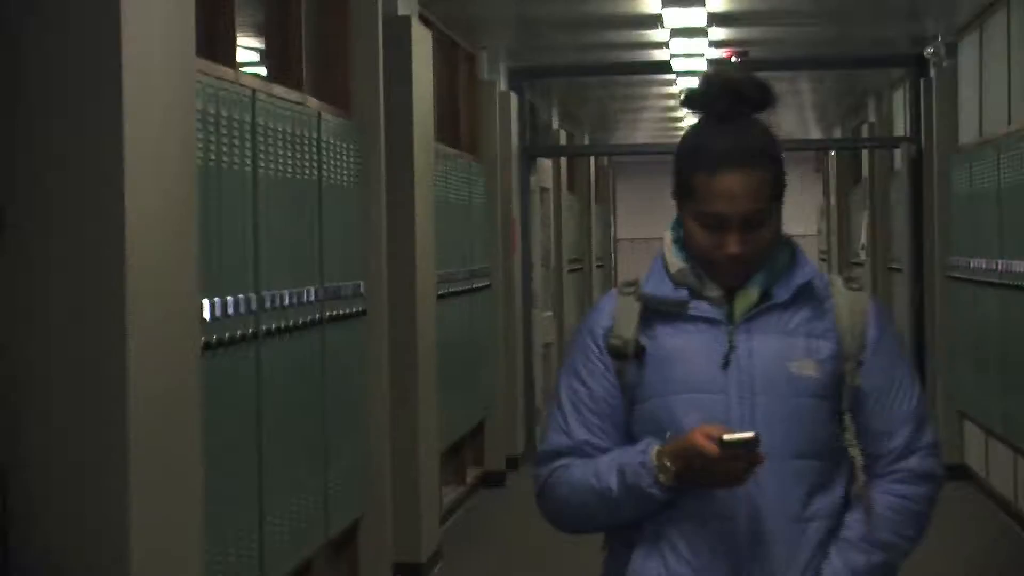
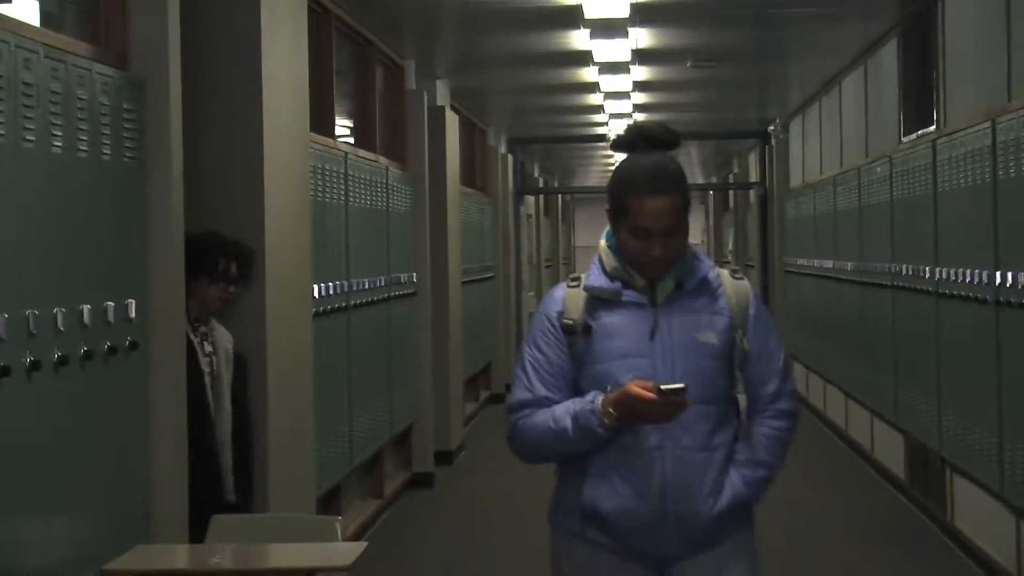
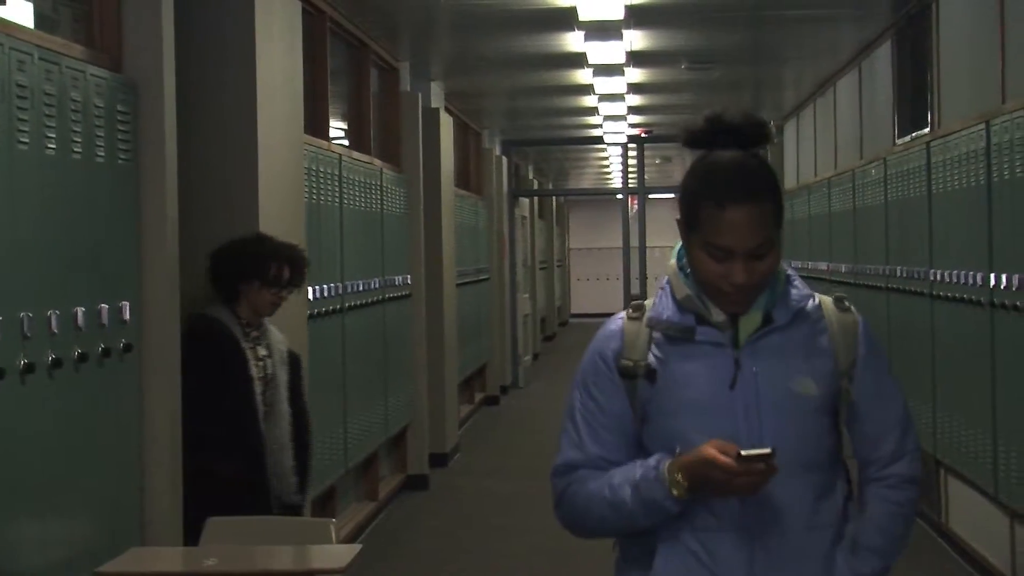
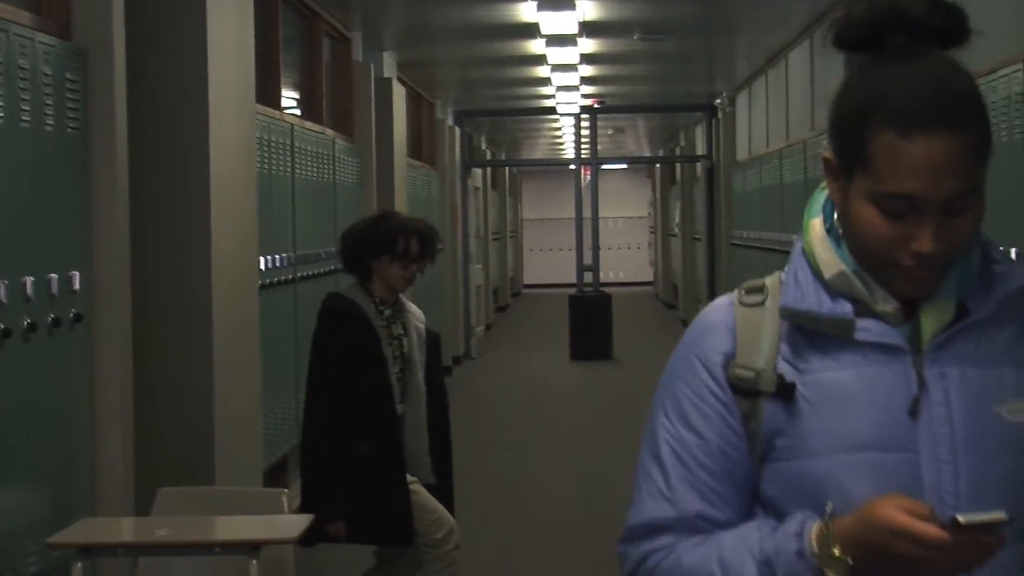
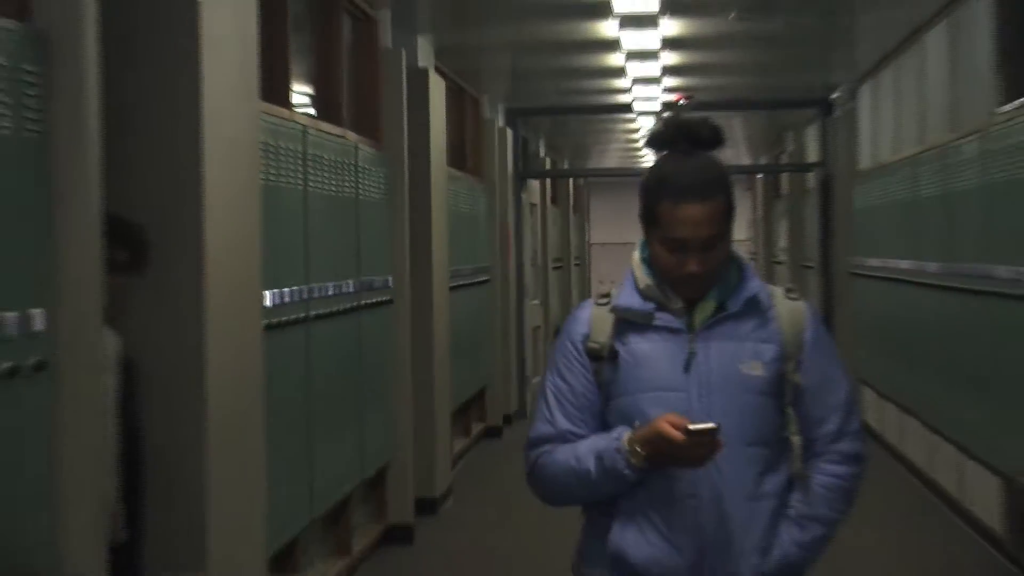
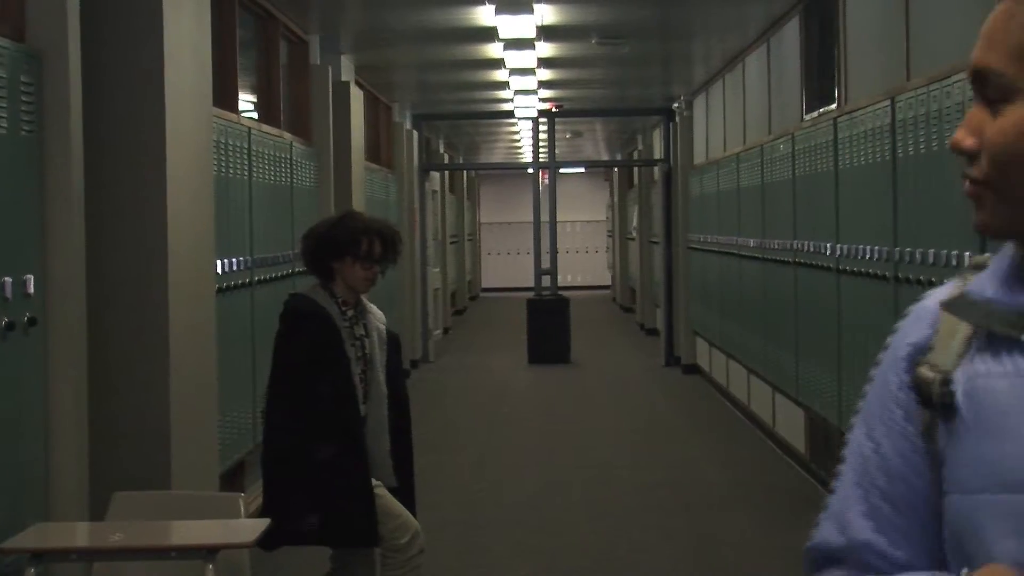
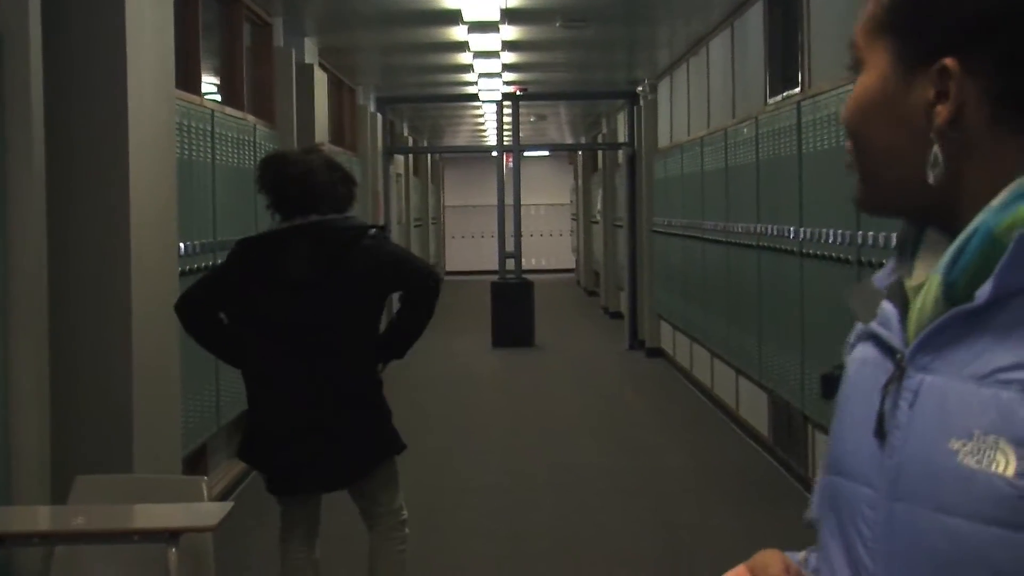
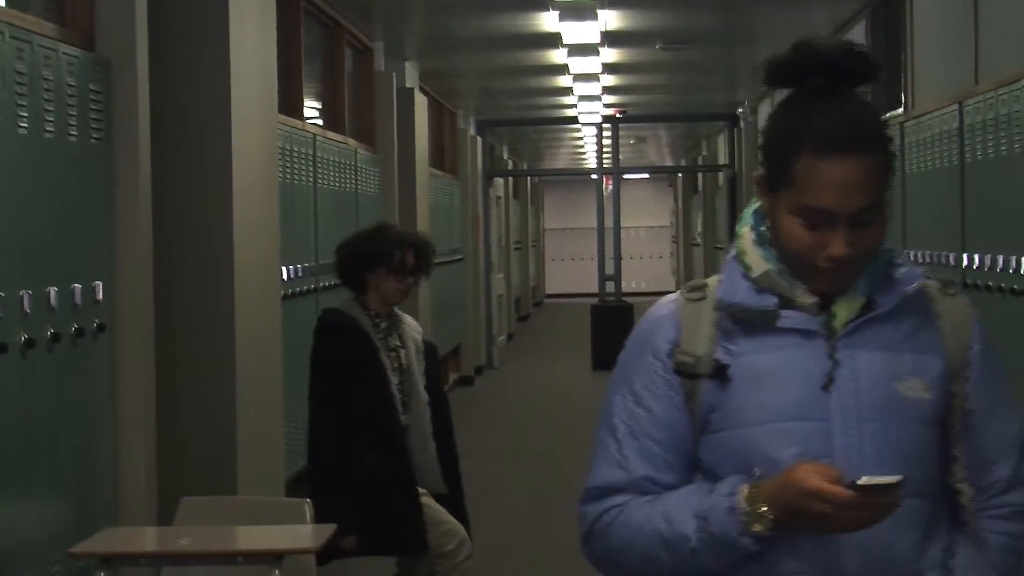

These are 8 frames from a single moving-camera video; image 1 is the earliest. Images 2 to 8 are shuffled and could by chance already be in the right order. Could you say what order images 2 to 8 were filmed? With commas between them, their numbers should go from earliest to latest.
5, 2, 3, 8, 4, 6, 7
